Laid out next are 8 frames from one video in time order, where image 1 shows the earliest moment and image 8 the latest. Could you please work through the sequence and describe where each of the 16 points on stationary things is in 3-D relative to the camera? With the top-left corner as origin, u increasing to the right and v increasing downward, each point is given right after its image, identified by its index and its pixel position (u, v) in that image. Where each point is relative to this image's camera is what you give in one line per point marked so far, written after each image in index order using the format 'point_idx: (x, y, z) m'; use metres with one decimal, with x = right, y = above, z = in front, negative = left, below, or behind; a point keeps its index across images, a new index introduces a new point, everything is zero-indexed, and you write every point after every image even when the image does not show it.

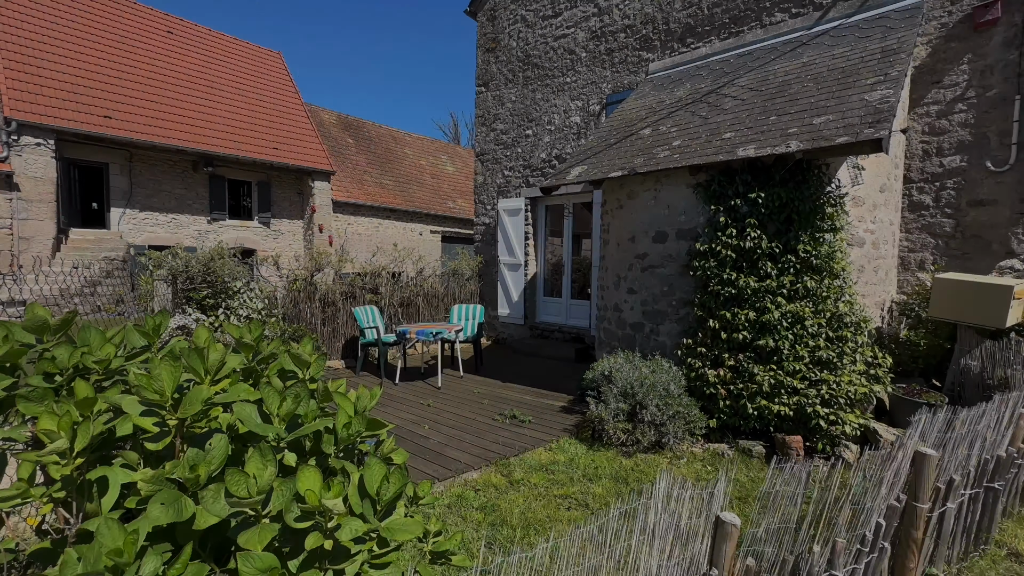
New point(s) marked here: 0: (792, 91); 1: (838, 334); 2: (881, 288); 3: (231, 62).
0: (+3.0, +2.1, +4.8) m
1: (+2.9, -0.4, +3.9) m
2: (+3.8, 0.0, +4.7) m
3: (-9.1, +7.4, +14.5) m
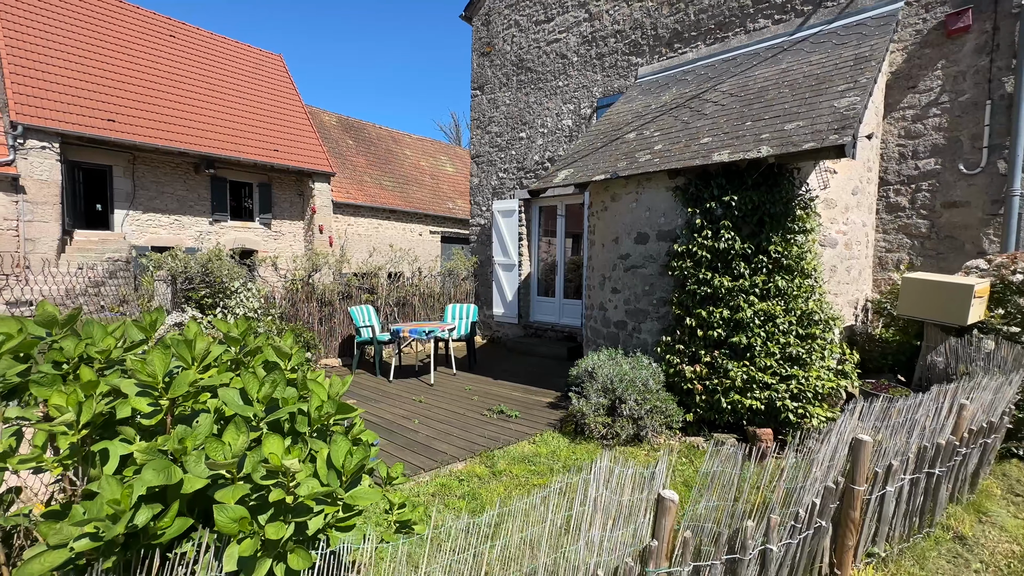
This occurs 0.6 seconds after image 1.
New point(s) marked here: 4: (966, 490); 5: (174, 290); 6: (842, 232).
0: (+2.9, +2.1, +5.0) m
1: (+2.7, -0.4, +4.1) m
2: (+3.7, 0.0, +4.8) m
3: (-9.2, +7.4, +14.7) m
4: (+3.1, -1.4, +3.0) m
5: (-4.9, 0.0, +6.7) m
6: (+3.4, +0.6, +4.6) m
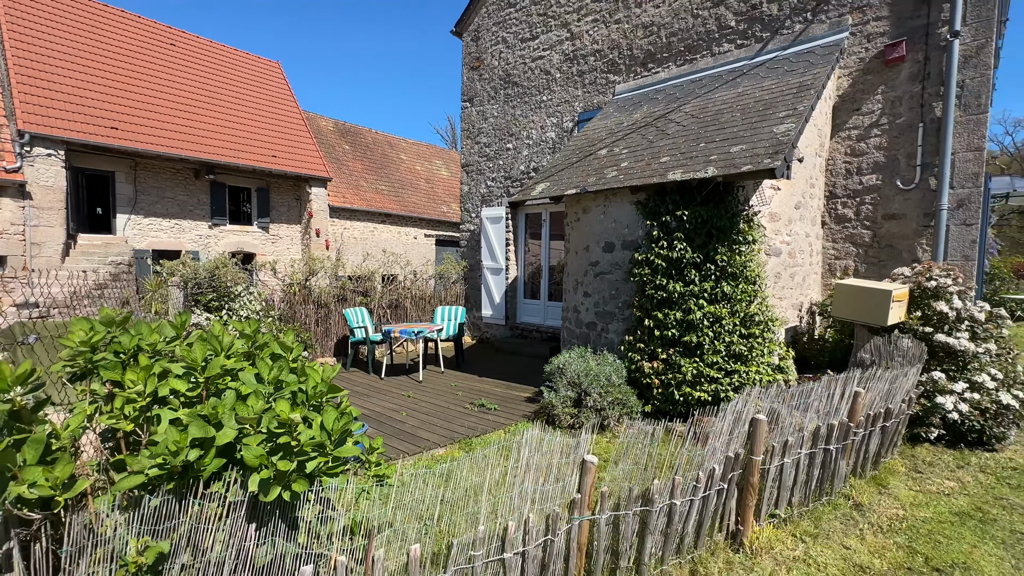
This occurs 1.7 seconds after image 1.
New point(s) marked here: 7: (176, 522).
0: (+2.6, +2.1, +5.5) m
1: (+2.5, -0.4, +4.6) m
2: (+3.4, 0.0, +5.3) m
3: (-9.5, +7.3, +15.2) m
4: (+2.8, -1.4, +3.6) m
5: (-5.2, -0.1, +7.1) m
6: (+3.1, +0.5, +5.1) m
7: (-1.2, -0.8, +1.6) m
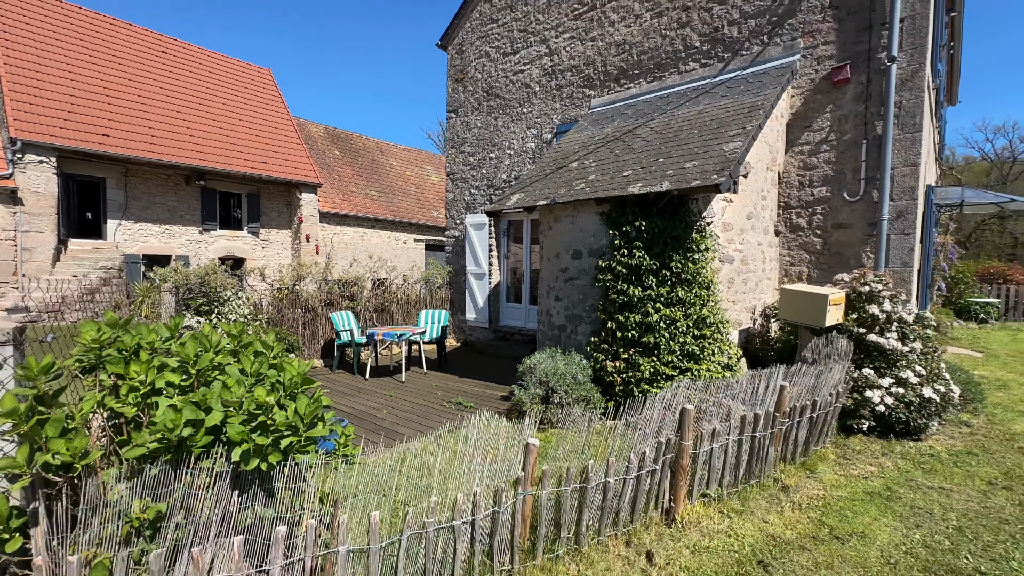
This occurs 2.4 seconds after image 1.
0: (+2.3, +2.0, +5.9) m
1: (+2.1, -0.5, +5.0) m
2: (+3.1, -0.1, +5.8) m
3: (-10.0, +7.2, +15.5) m
4: (+2.5, -1.5, +4.0) m
5: (-5.6, -0.2, +7.4) m
6: (+2.8, +0.5, +5.5) m
7: (-1.5, -0.9, +1.9) m
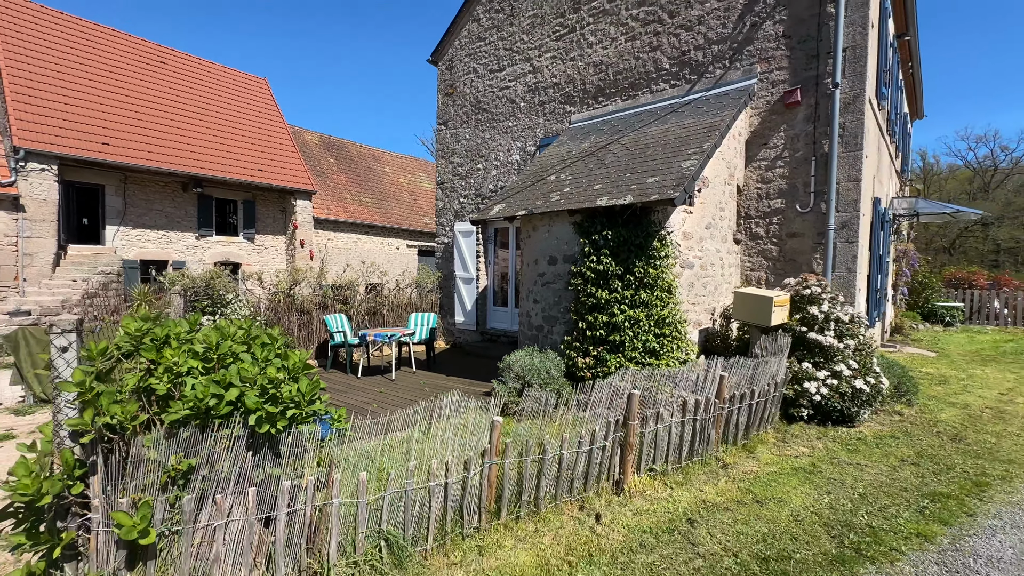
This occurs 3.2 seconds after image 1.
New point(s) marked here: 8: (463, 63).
0: (+2.0, +2.0, +6.5) m
1: (+1.9, -0.5, +5.6) m
2: (+2.8, -0.1, +6.3) m
3: (-10.4, +7.0, +16.0) m
4: (+2.3, -1.5, +4.5) m
5: (-5.9, -0.2, +7.9) m
6: (+2.5, +0.4, +6.1) m
7: (-1.7, -0.9, +2.4) m
8: (-1.2, +5.6, +11.1) m
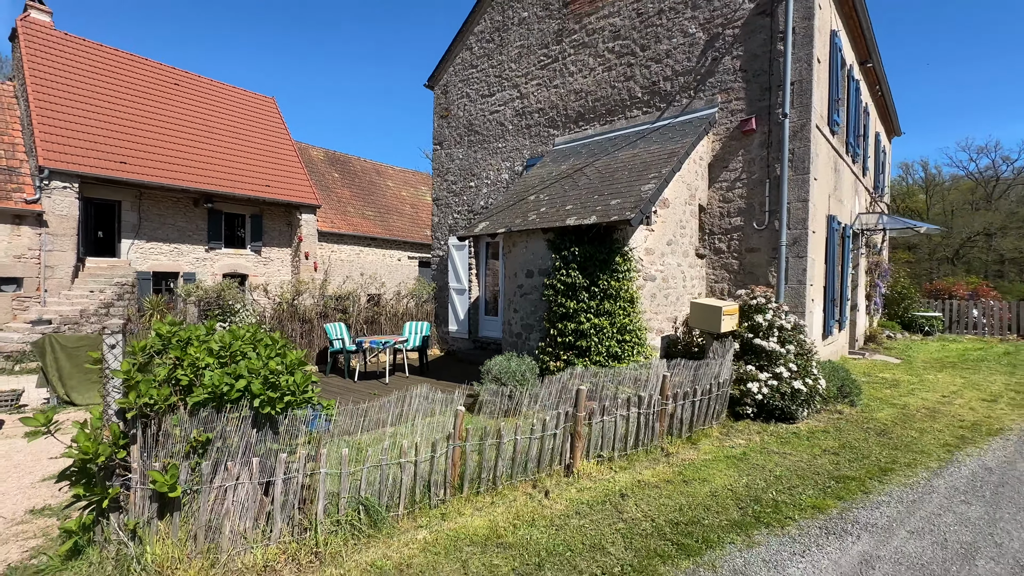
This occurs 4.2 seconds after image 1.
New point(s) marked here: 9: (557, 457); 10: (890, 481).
0: (+1.7, +1.8, +7.2) m
1: (+1.5, -0.7, +6.2) m
2: (+2.5, -0.3, +6.9) m
3: (-10.6, +6.6, +16.9) m
4: (+2.0, -1.6, +5.1) m
5: (-6.2, -0.4, +8.6) m
6: (+2.2, +0.3, +6.7) m
7: (-2.0, -0.9, +3.1) m
8: (-1.5, +5.3, +11.9) m
9: (+0.4, -1.6, +4.3) m
10: (+3.6, -1.8, +4.2) m
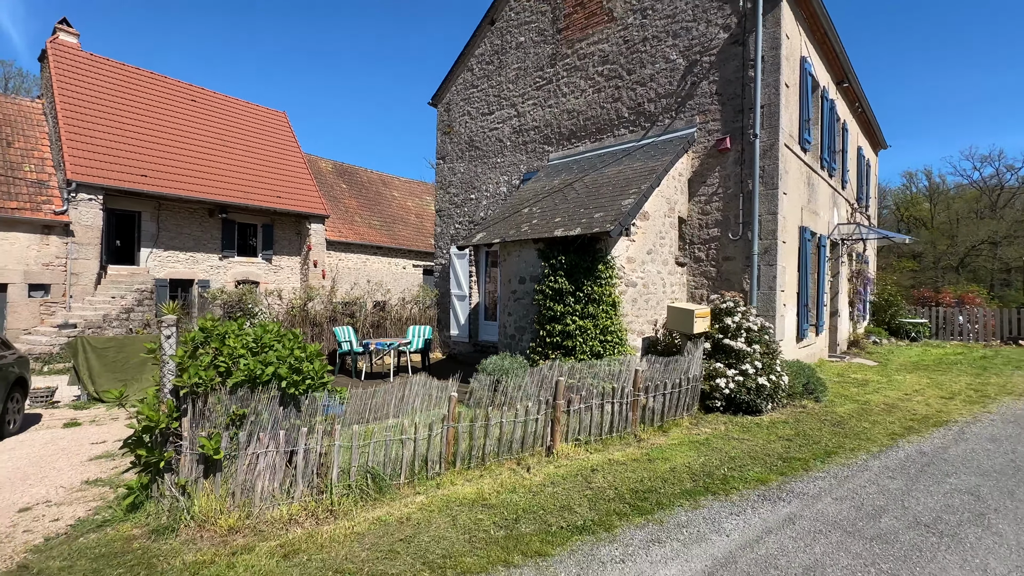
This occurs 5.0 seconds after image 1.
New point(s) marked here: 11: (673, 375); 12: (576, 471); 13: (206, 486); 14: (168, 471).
0: (+1.6, +1.7, +7.8) m
1: (+1.4, -0.8, +6.8) m
2: (+2.4, -0.4, +7.6) m
3: (-10.6, +6.4, +17.8) m
4: (+1.8, -1.7, +5.7) m
5: (-6.2, -0.5, +9.3) m
6: (+2.1, +0.2, +7.4) m
7: (-2.2, -1.0, +3.7) m
8: (-1.5, +5.1, +12.7) m
9: (+0.3, -1.7, +4.9) m
10: (+3.4, -1.9, +4.8) m
11: (+2.1, -1.1, +5.9) m
12: (+0.6, -1.9, +4.5) m
13: (-2.5, -1.6, +3.6) m
14: (-2.8, -1.5, +3.6) m
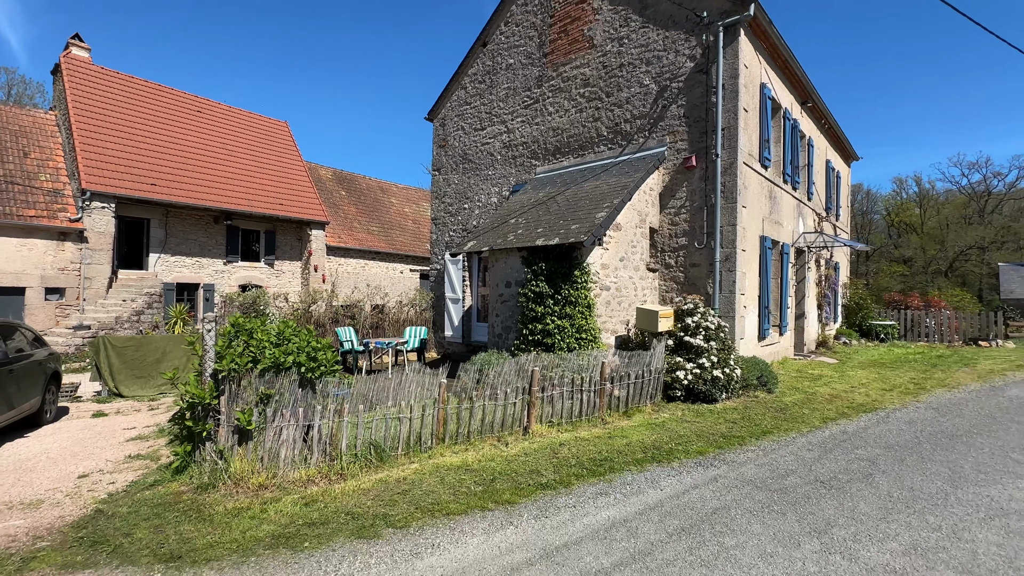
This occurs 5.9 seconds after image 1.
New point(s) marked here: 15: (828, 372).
0: (+1.3, +1.6, +8.7) m
1: (+1.2, -0.8, +7.6) m
2: (+2.1, -0.5, +8.4) m
3: (-10.9, +6.2, +18.6) m
4: (+1.6, -1.7, +6.5) m
5: (-6.5, -0.6, +10.1) m
6: (+1.9, +0.1, +8.2) m
7: (-2.4, -1.0, +4.6) m
8: (-1.8, +5.0, +13.6) m
9: (+0.1, -1.7, +5.7) m
10: (+3.2, -1.9, +5.6) m
11: (+1.9, -1.2, +6.7) m
12: (+0.4, -1.9, +5.3) m
13: (-2.7, -1.6, +4.4) m
14: (-3.0, -1.5, +4.4) m
15: (+6.8, -1.8, +9.6) m
